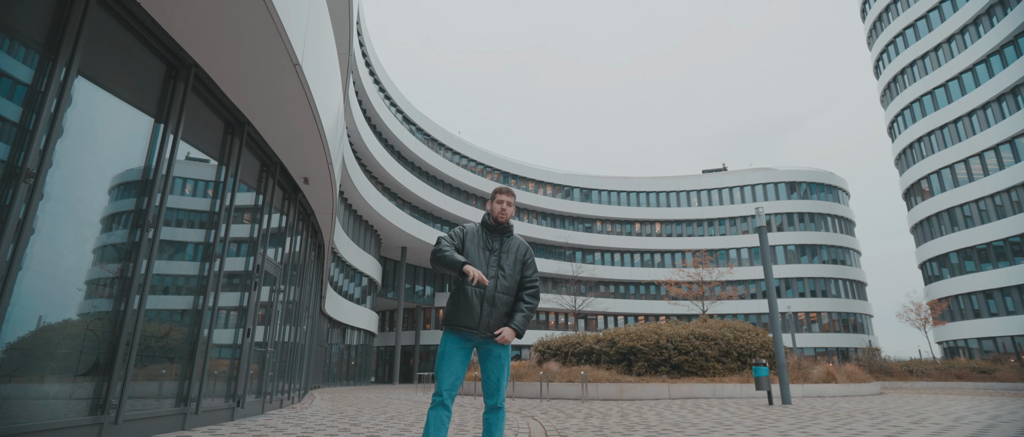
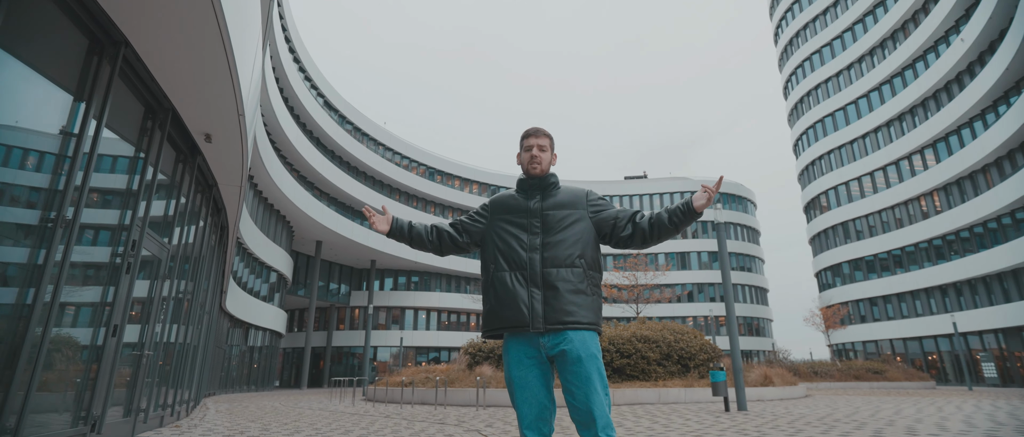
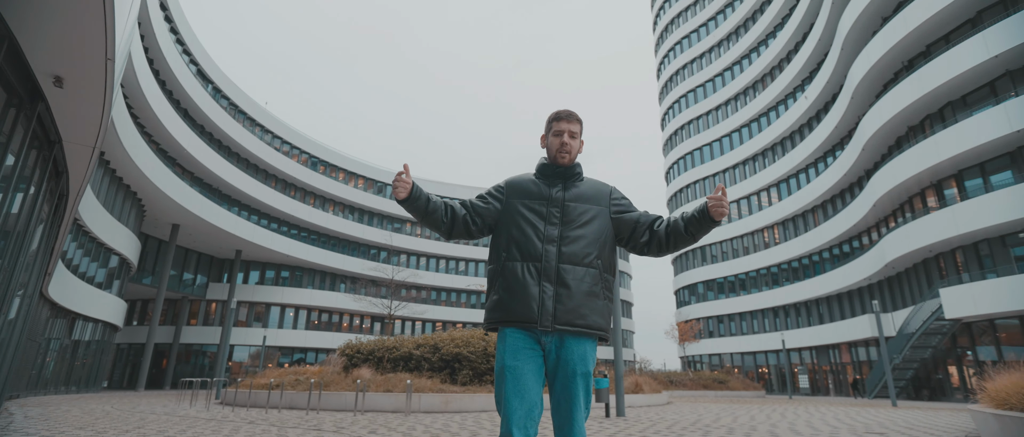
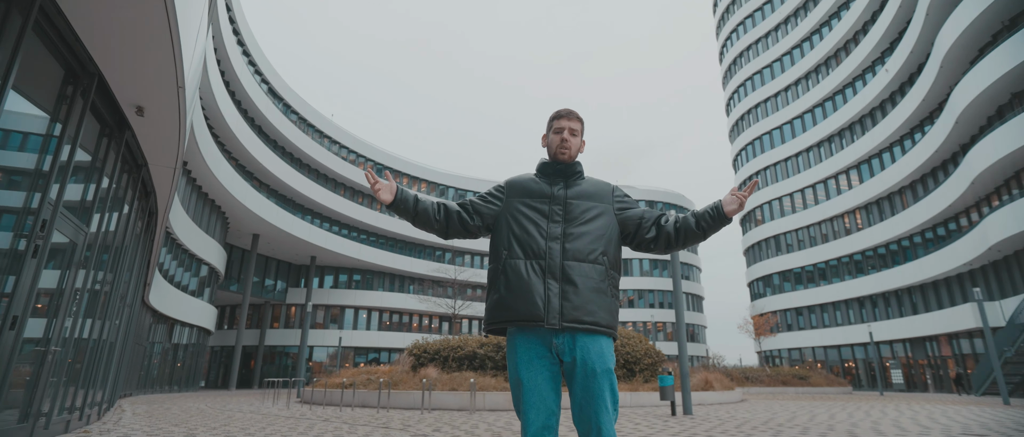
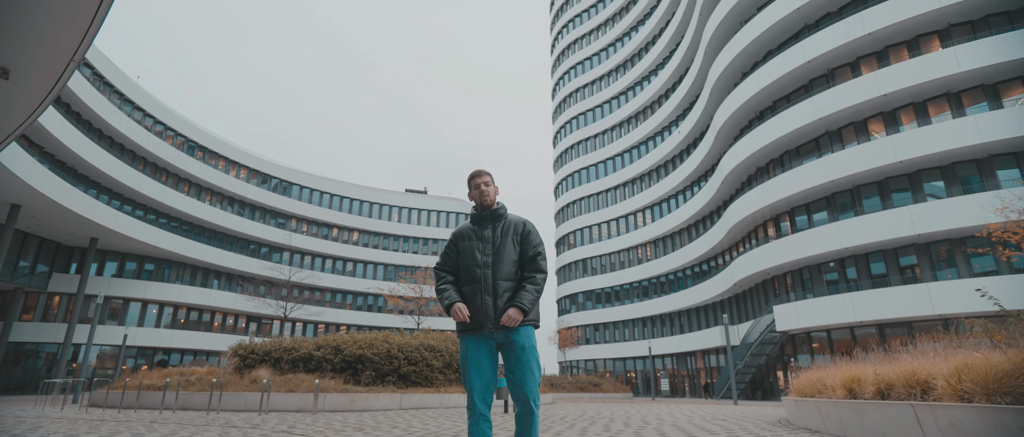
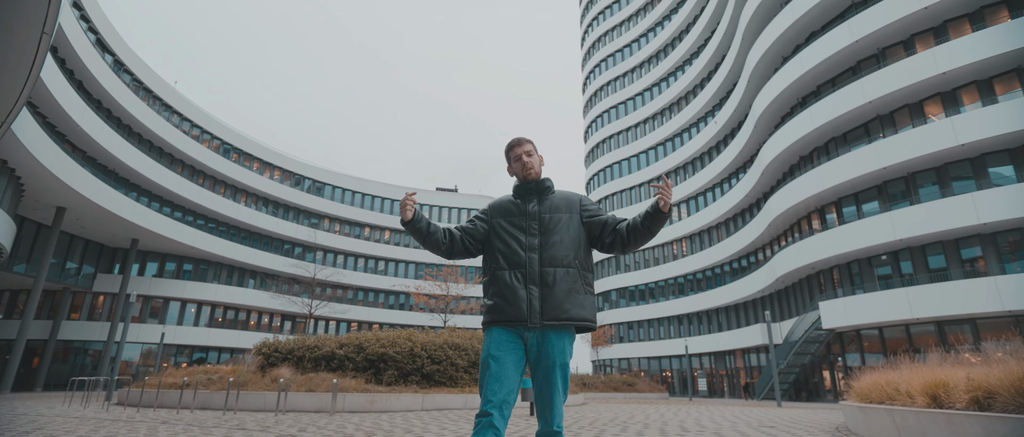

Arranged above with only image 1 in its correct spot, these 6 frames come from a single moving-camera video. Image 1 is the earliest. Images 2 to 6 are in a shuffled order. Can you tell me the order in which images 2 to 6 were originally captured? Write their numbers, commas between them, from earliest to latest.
2, 4, 3, 6, 5
